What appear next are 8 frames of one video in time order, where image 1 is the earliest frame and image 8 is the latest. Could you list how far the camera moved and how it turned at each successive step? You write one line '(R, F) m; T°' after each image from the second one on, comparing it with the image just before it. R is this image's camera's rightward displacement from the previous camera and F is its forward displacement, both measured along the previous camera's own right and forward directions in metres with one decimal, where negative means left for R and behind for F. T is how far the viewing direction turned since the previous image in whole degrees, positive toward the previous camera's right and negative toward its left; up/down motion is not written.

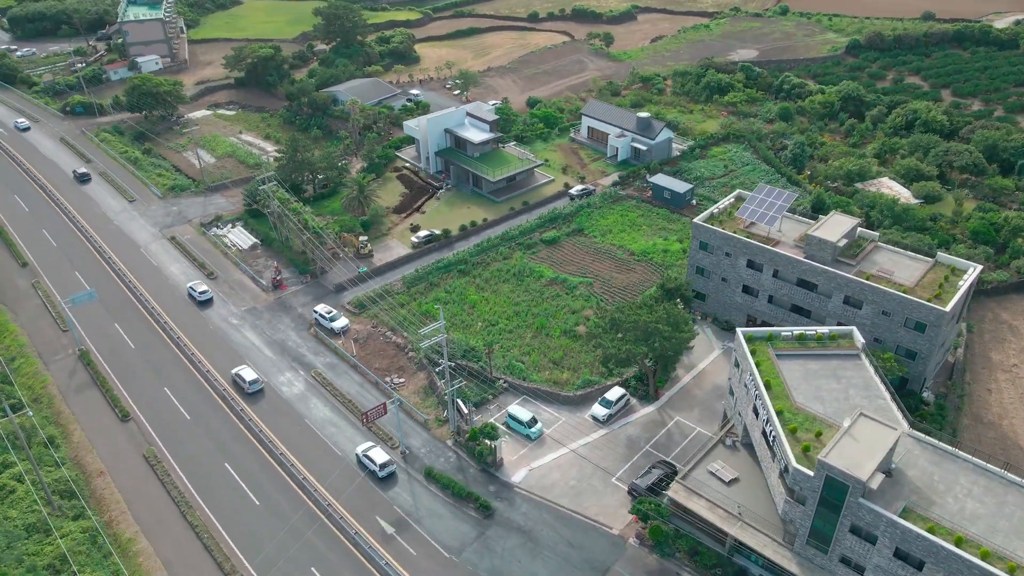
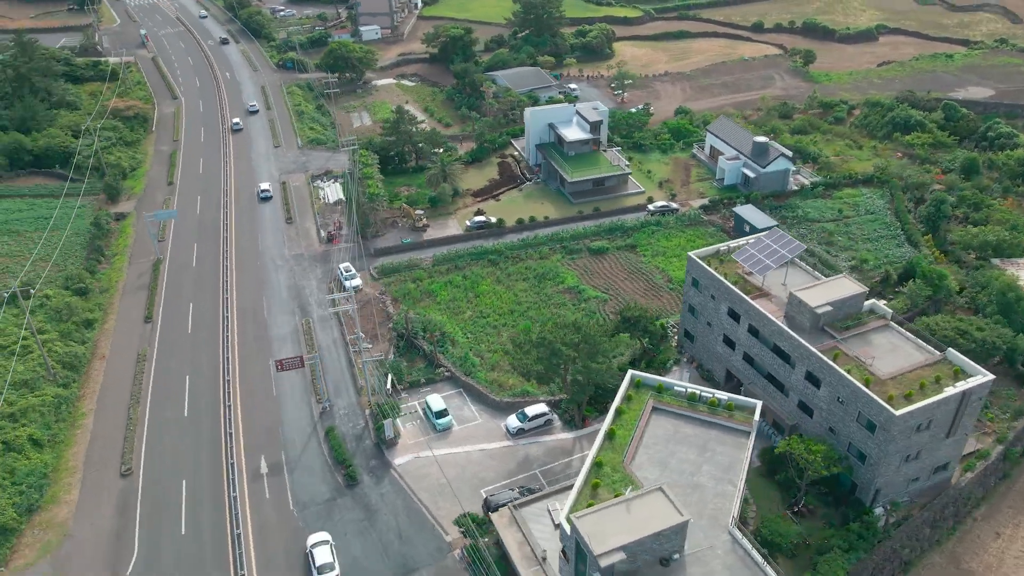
(+18.9, +3.6) m; -19°
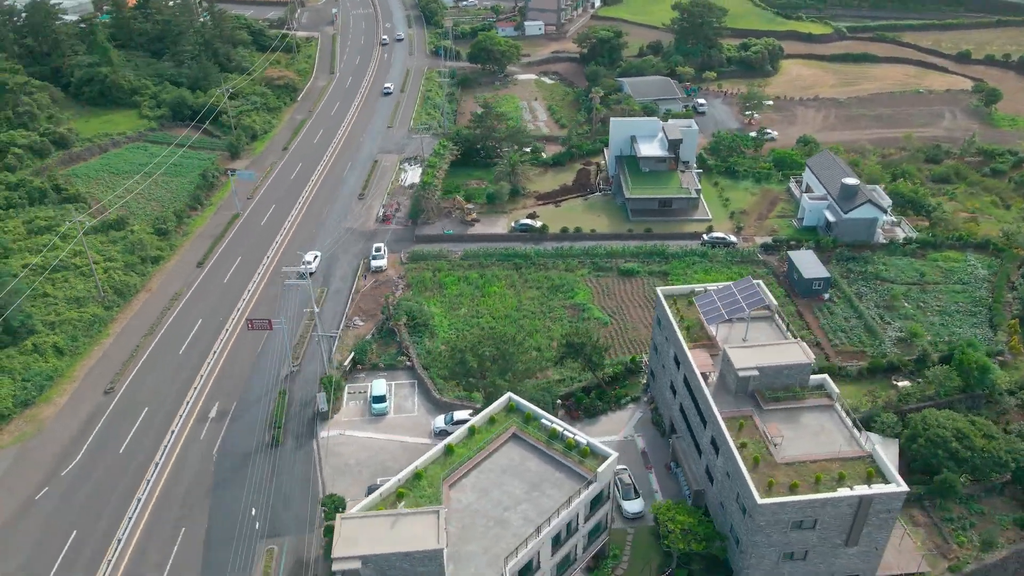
(+15.3, +2.2) m; -15°
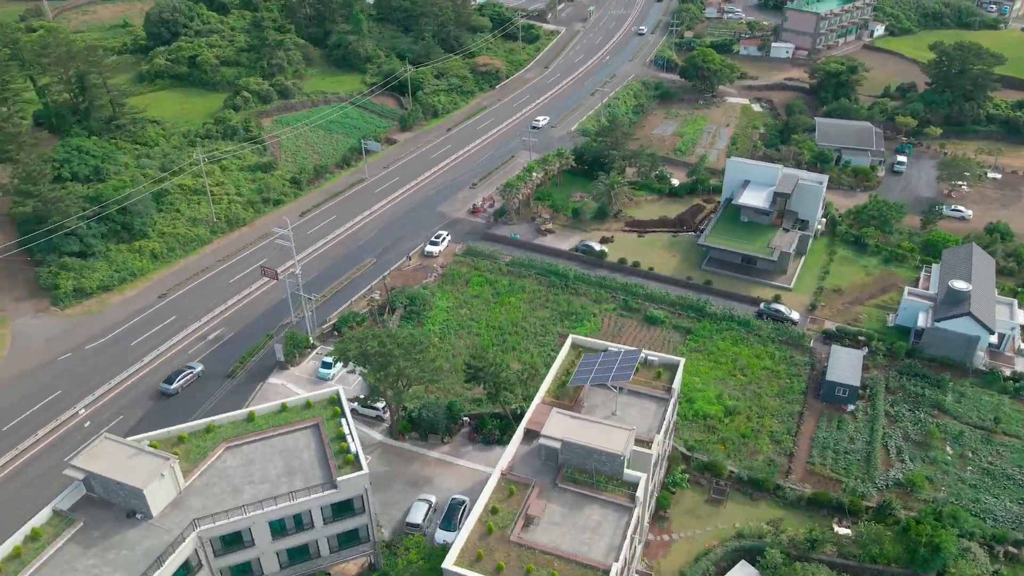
(+21.7, +4.2) m; -22°
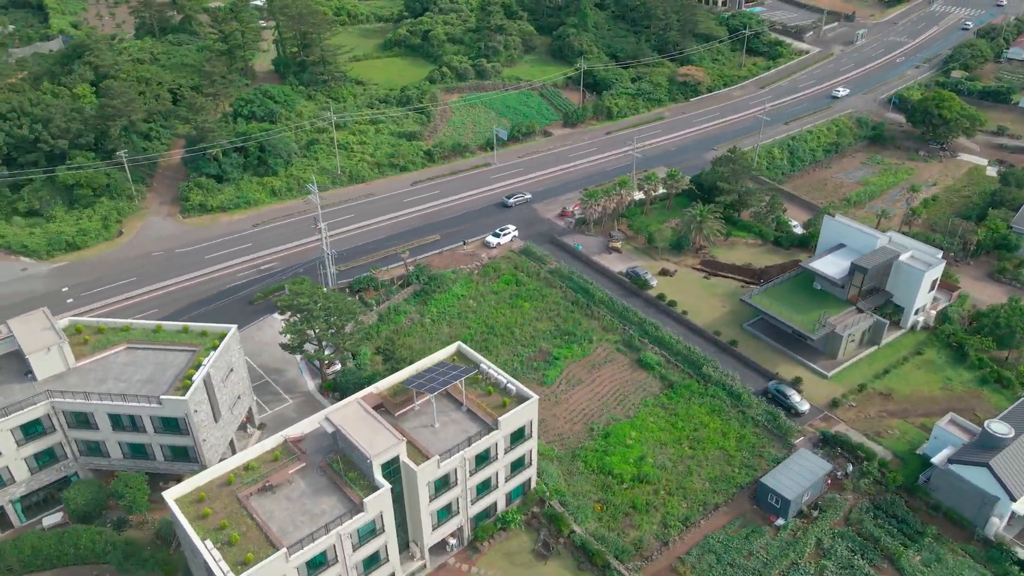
(+21.8, +4.6) m; -22°
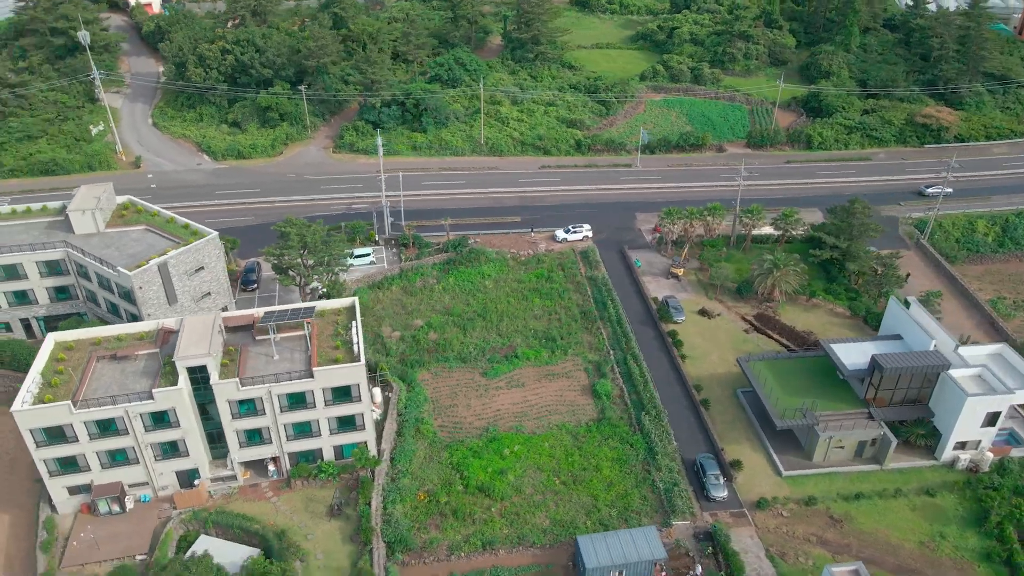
(+23.7, +5.8) m; -24°
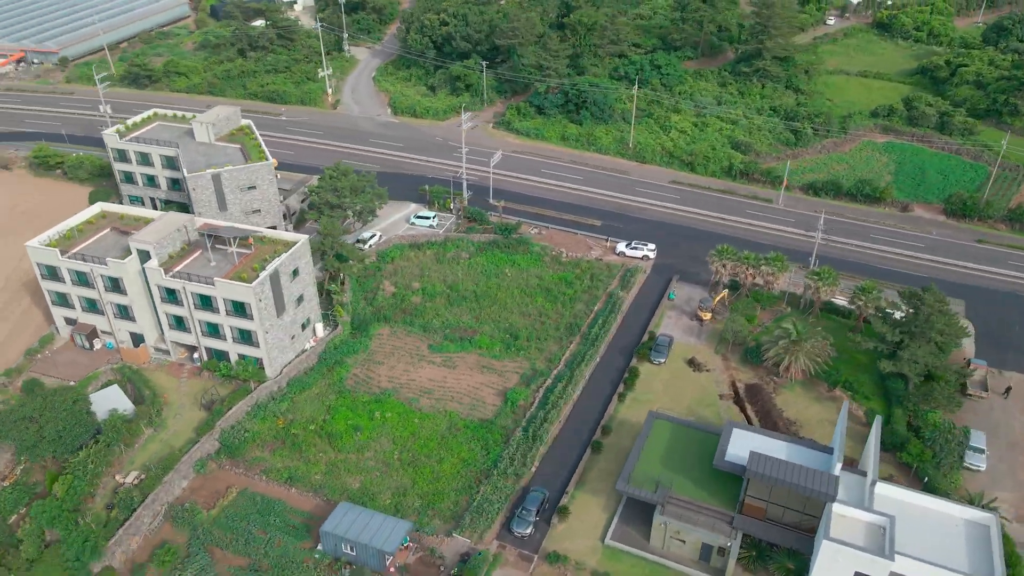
(+25.0, +6.0) m; -25°
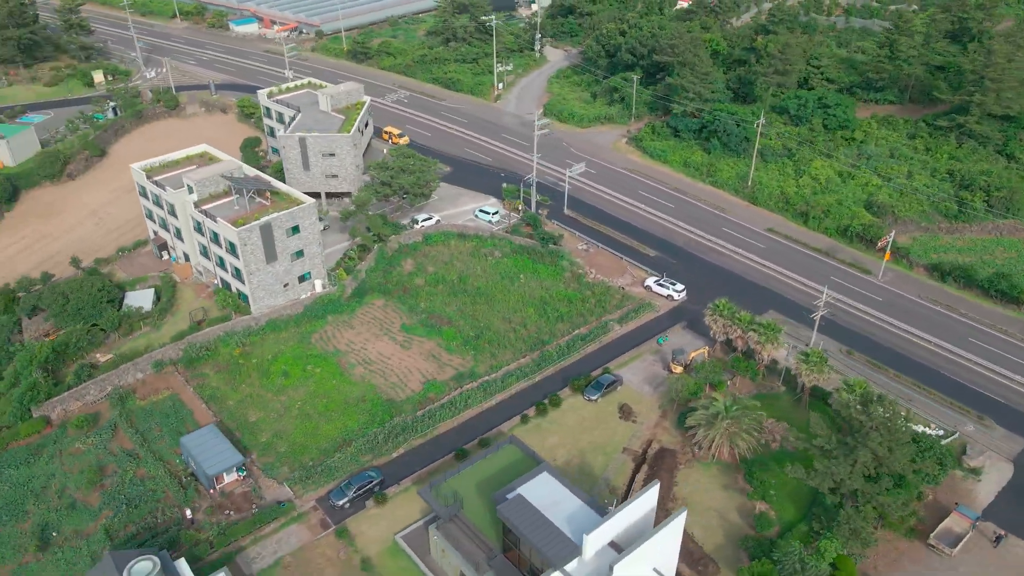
(+22.4, +3.7) m; -22°
